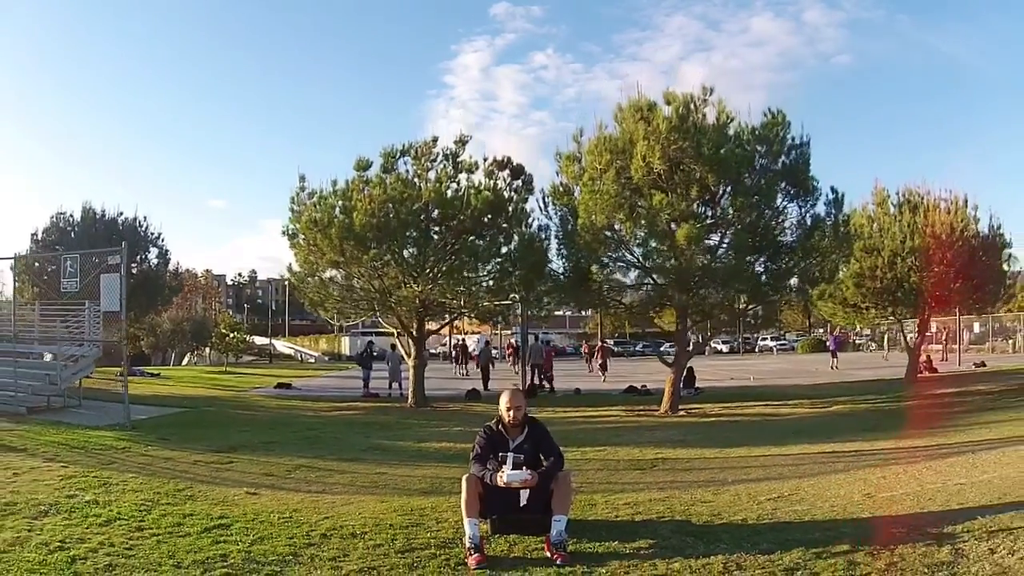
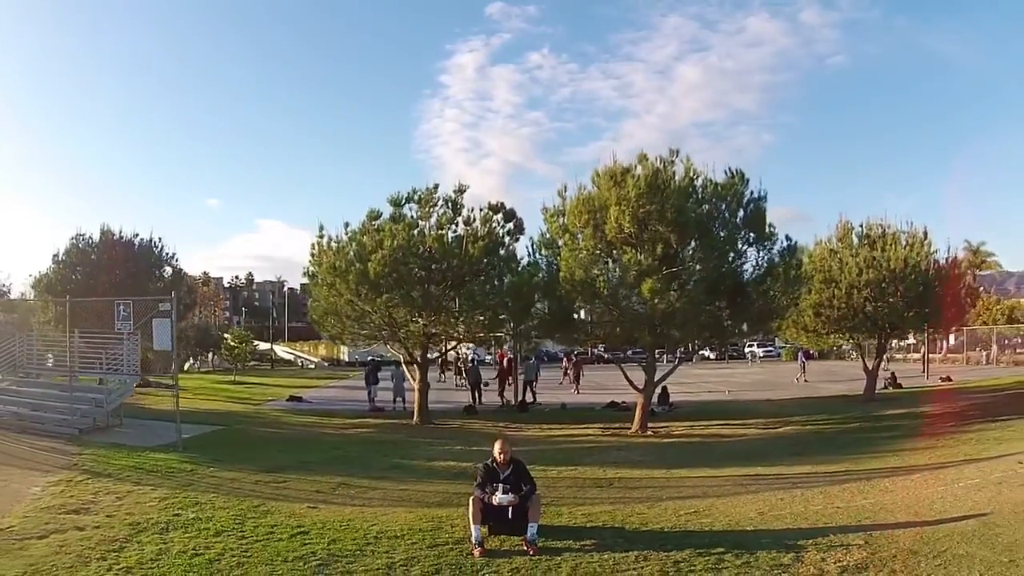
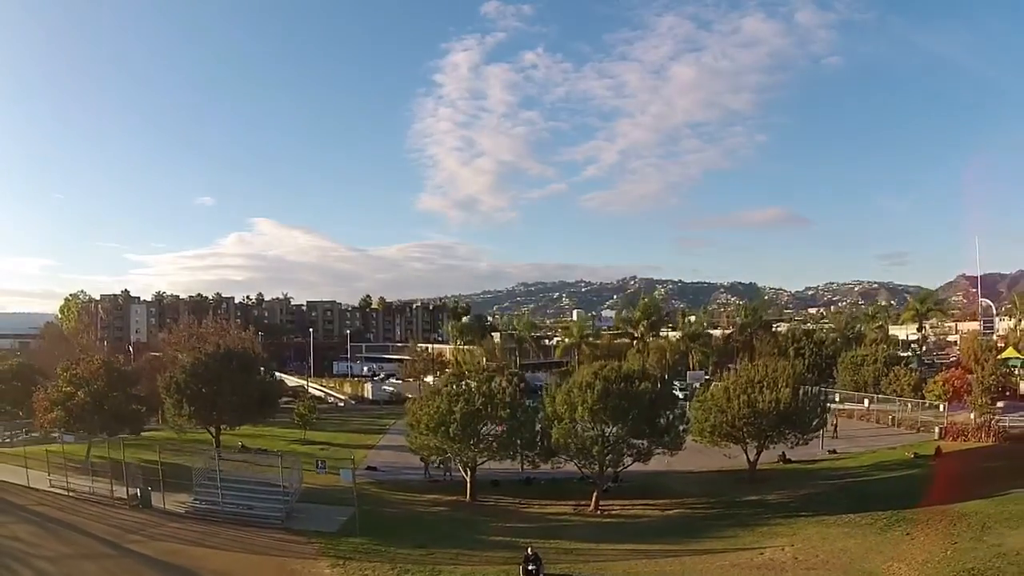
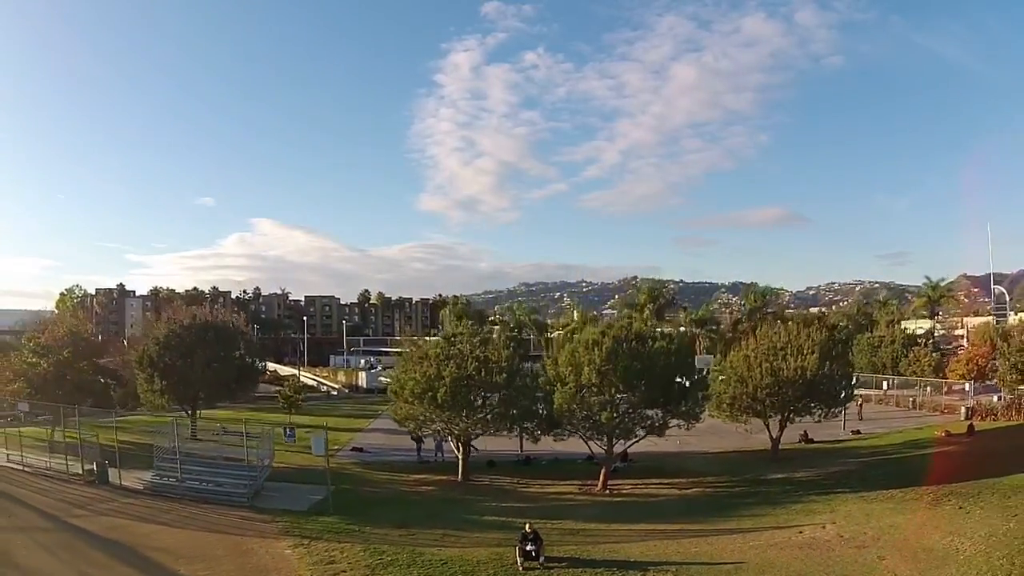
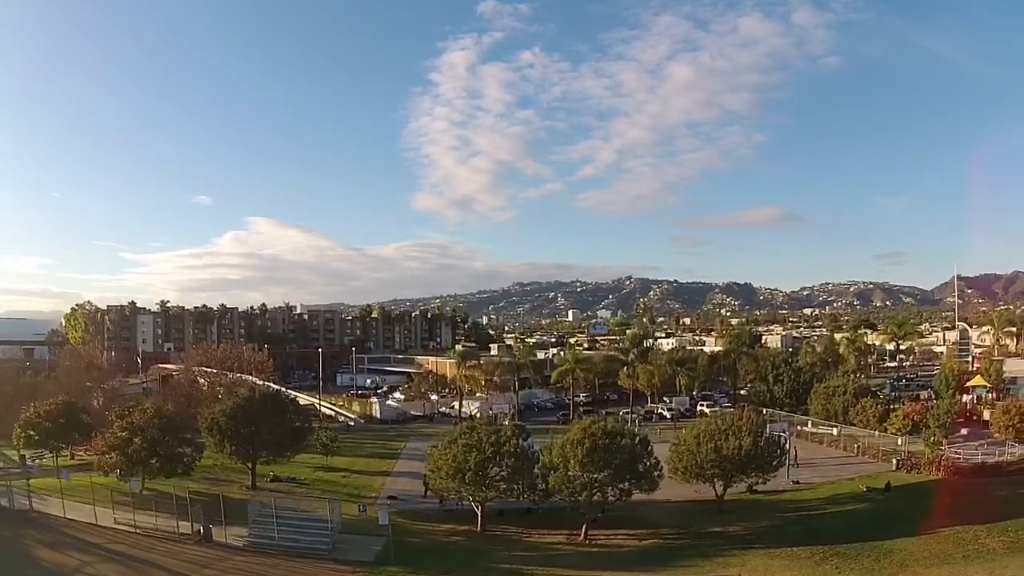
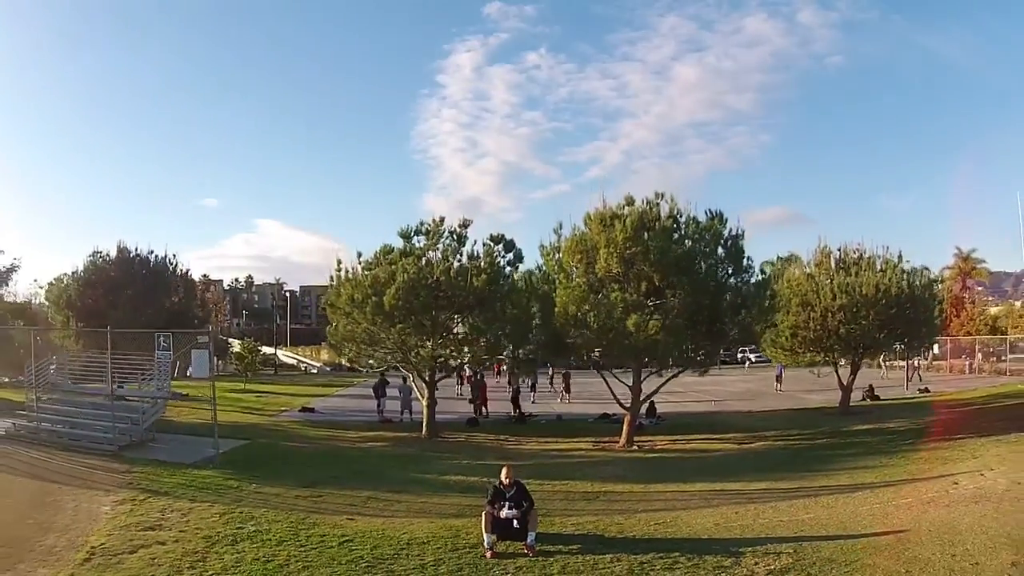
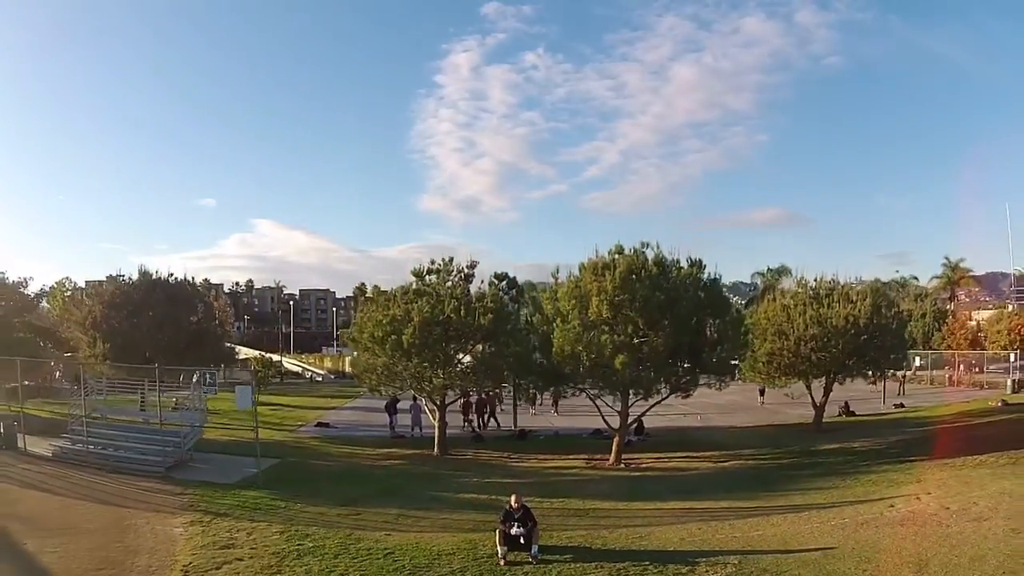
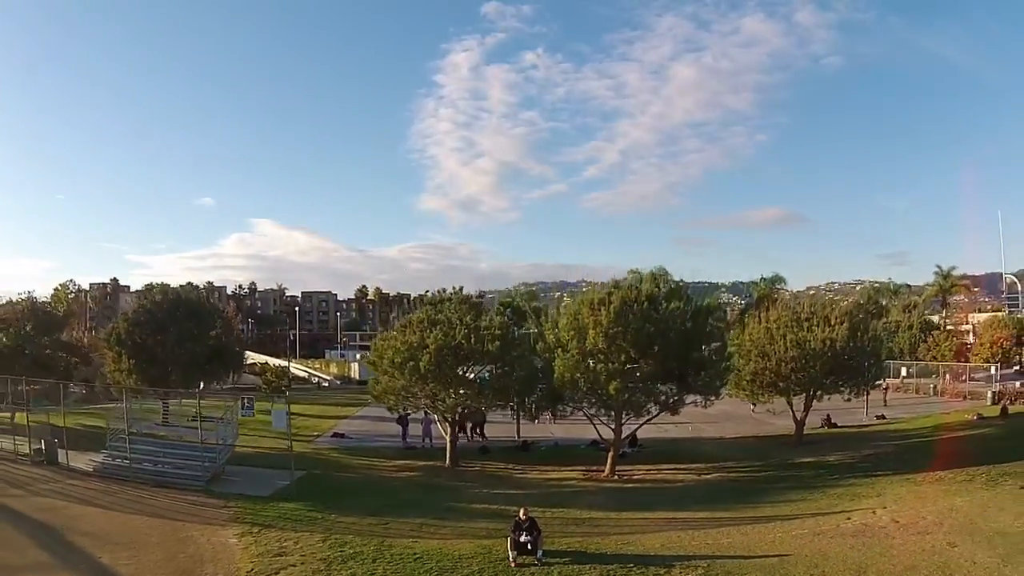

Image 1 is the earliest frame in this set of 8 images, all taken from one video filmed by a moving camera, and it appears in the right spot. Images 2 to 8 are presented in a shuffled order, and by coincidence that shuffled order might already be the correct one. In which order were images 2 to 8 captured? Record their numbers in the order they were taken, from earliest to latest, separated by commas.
2, 6, 7, 8, 4, 3, 5
